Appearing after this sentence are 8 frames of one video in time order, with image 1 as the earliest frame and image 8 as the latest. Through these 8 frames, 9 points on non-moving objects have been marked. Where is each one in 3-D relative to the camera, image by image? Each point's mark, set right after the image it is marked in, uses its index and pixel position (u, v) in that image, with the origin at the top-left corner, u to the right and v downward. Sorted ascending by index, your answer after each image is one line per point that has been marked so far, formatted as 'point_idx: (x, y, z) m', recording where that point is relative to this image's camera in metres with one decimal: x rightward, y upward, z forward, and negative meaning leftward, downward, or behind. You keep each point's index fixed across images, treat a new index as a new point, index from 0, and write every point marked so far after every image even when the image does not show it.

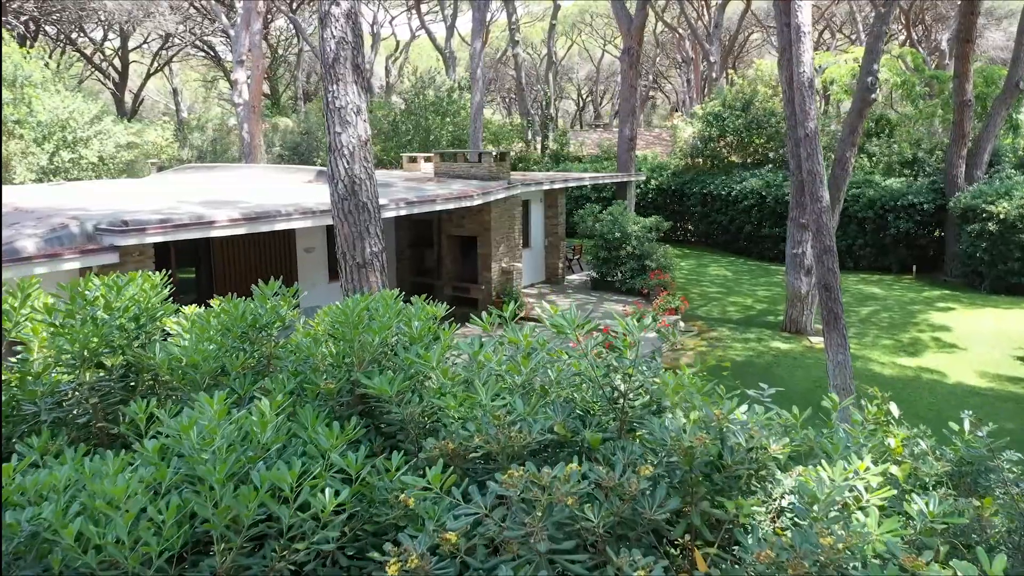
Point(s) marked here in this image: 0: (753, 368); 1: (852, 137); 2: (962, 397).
0: (+3.9, -1.3, +12.3) m
1: (+6.3, +2.8, +14.1) m
2: (+6.6, -1.6, +11.2) m
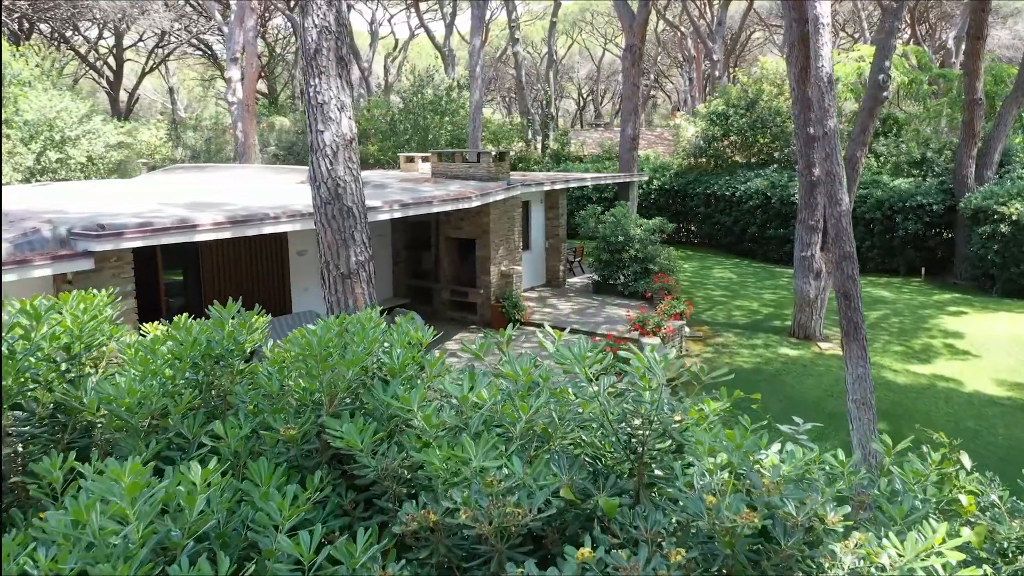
0: (+3.9, -1.4, +11.8) m
1: (+6.3, +2.7, +13.7) m
2: (+6.6, -1.7, +10.8) m
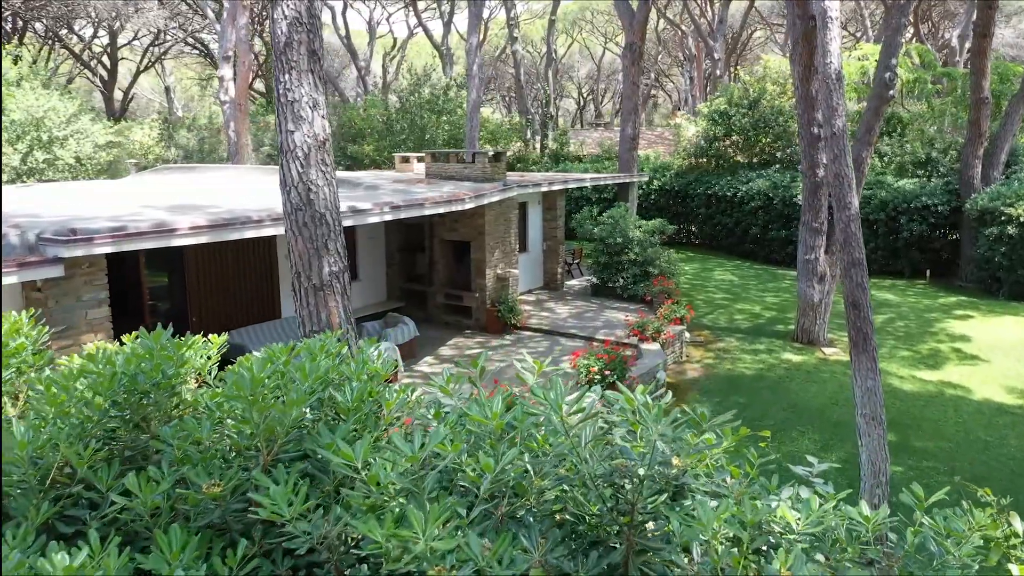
0: (+3.8, -1.5, +11.5) m
1: (+6.2, +2.6, +13.3) m
2: (+6.6, -1.8, +10.4) m
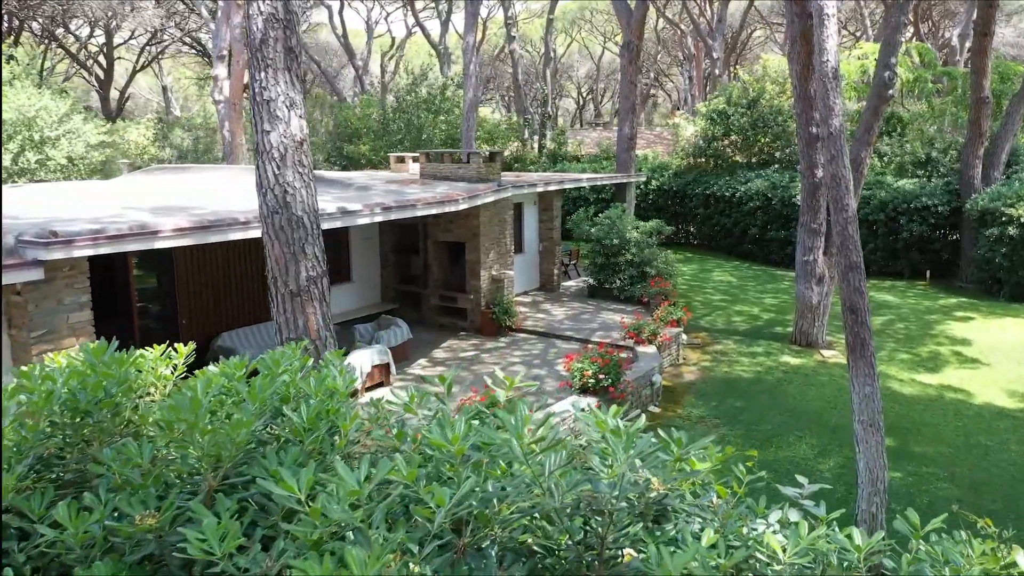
0: (+3.7, -1.5, +11.3) m
1: (+6.2, +2.6, +13.1) m
2: (+6.5, -1.8, +10.3) m
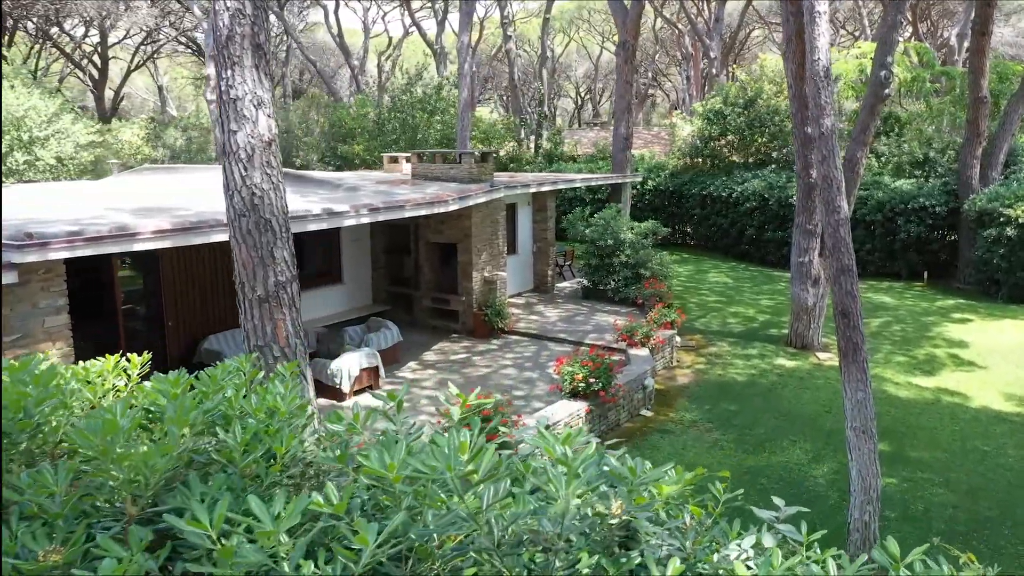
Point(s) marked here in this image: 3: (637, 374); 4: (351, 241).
0: (+3.6, -1.5, +11.2) m
1: (+6.0, +2.6, +13.0) m
2: (+6.3, -1.8, +10.1) m
3: (+1.7, -1.2, +10.5) m
4: (-2.9, +0.9, +13.9) m
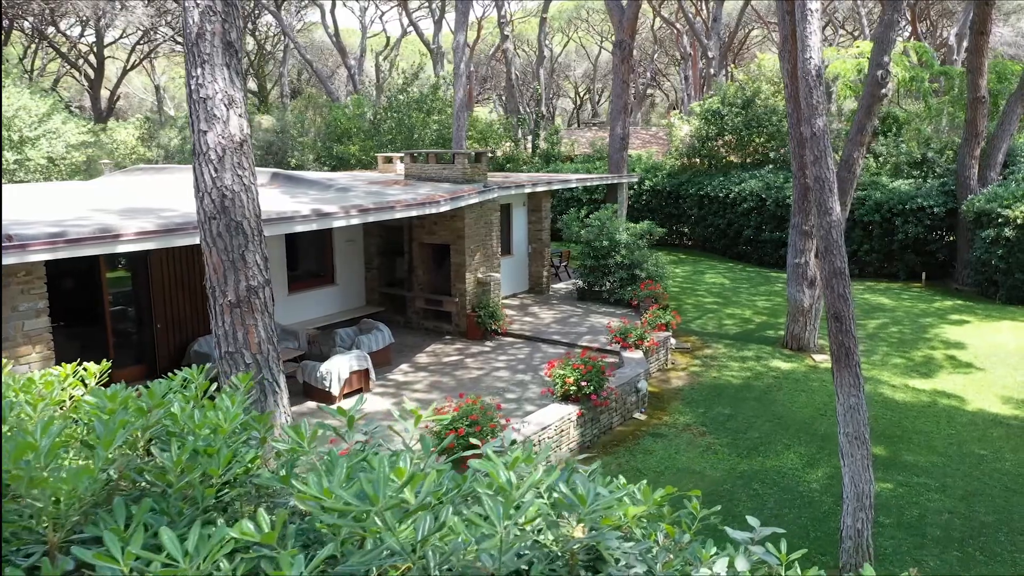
0: (+3.5, -1.6, +11.1) m
1: (+5.9, +2.6, +12.9) m
2: (+6.2, -1.8, +10.0) m
3: (+1.6, -1.2, +10.3) m
4: (-3.1, +0.8, +13.8) m
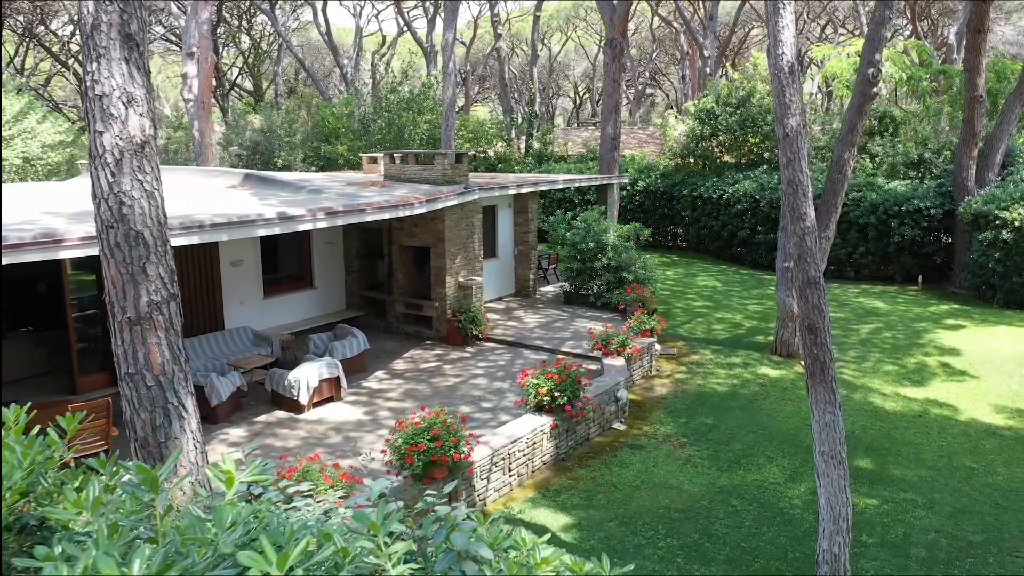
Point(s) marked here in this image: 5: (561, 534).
0: (+3.2, -1.6, +10.7) m
1: (+5.6, +2.5, +12.5) m
2: (+5.9, -1.9, +9.6) m
3: (+1.3, -1.3, +10.0) m
4: (-3.4, +0.8, +13.5) m
5: (+0.5, -2.4, +7.4) m
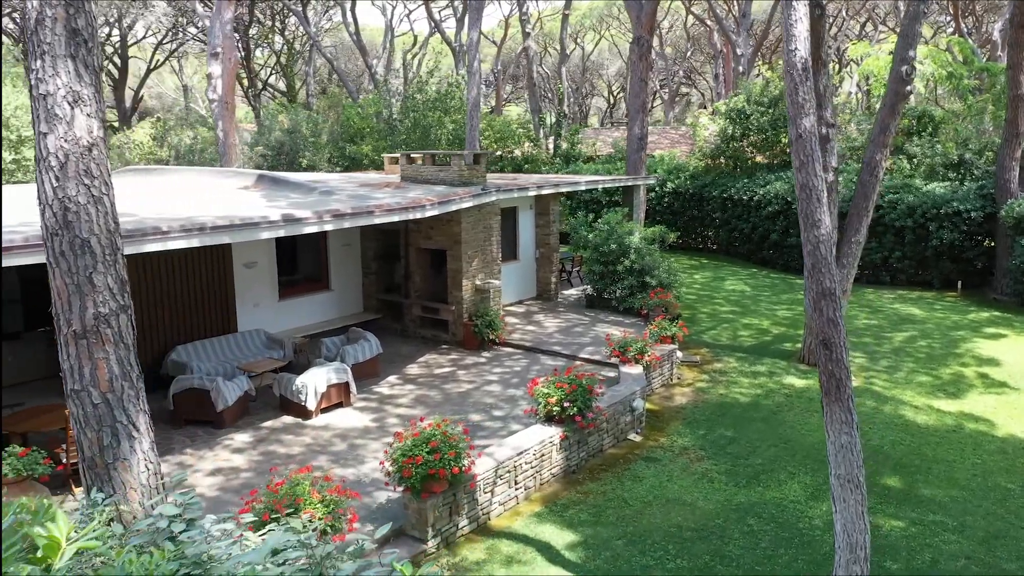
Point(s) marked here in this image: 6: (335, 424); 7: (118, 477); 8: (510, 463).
0: (+3.3, -1.7, +10.3) m
1: (+5.9, +2.4, +12.0) m
2: (+6.0, -2.0, +9.1) m
3: (+1.4, -1.4, +9.6) m
4: (-3.0, +0.7, +13.4) m
5: (+0.5, -2.5, +7.0) m
6: (-2.2, -1.7, +9.5) m
7: (-2.2, -1.1, +4.3) m
8: (0.0, -1.8, +7.8) m
